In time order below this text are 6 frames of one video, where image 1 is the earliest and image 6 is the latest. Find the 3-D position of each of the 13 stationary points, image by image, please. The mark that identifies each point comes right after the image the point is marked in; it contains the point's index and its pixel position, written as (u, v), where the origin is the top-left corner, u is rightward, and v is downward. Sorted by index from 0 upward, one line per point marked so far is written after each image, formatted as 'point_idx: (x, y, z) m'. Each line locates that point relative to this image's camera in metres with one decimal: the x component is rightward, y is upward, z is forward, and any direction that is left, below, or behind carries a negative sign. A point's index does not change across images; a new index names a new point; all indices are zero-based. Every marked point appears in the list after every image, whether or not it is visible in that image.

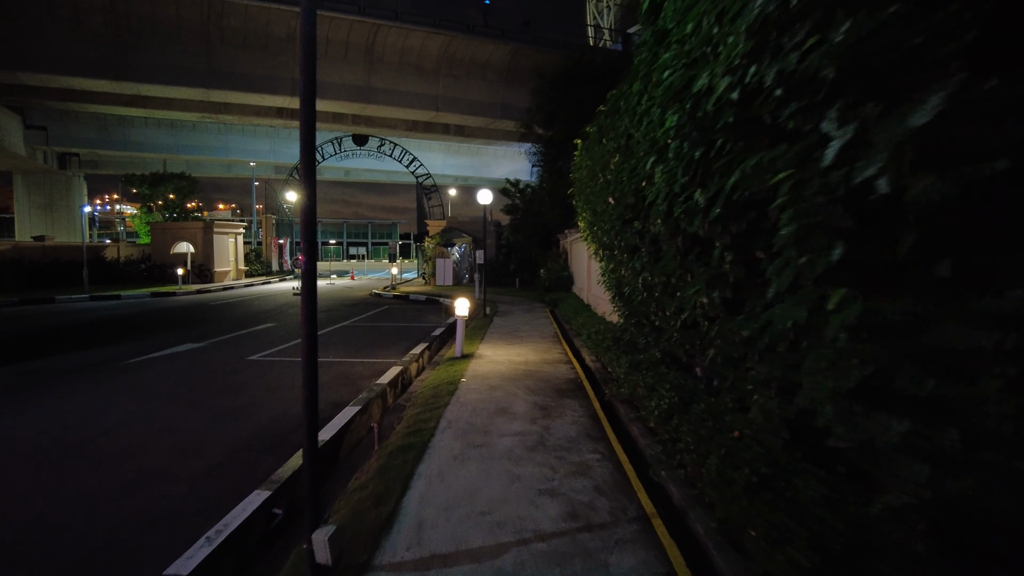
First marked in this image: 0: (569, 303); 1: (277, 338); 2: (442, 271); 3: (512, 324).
0: (+1.3, -0.4, +15.1) m
1: (-5.5, -1.1, +15.3) m
2: (-1.8, +0.4, +15.8) m
3: (0.0, -0.7, +13.7) m
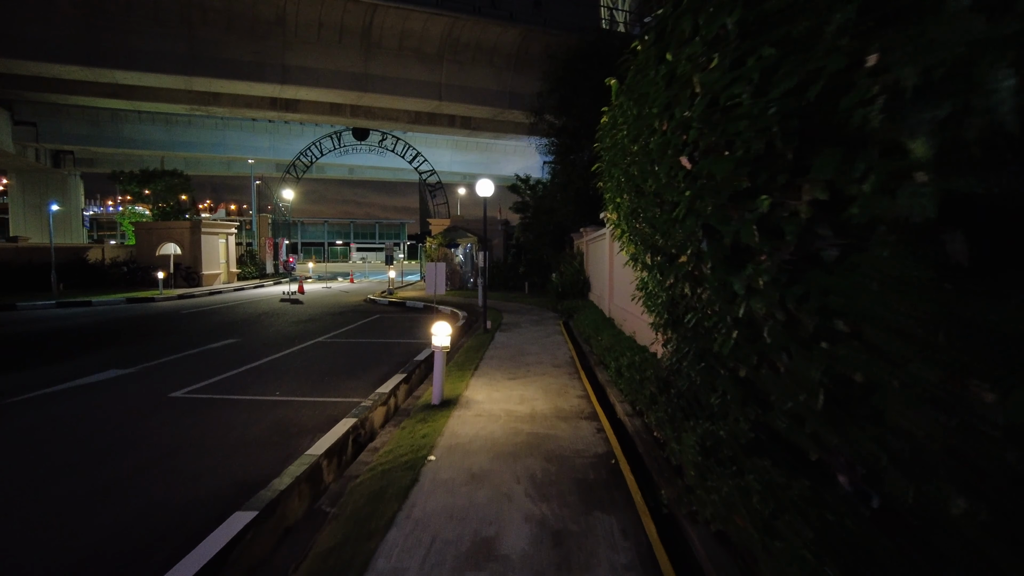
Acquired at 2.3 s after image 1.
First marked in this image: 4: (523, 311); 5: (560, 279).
0: (+1.4, -0.6, +12.4) m
1: (-5.4, -1.3, +12.7) m
2: (-1.6, +0.2, +13.2) m
3: (0.0, -0.9, +11.1) m
4: (+0.3, -0.6, +17.7) m
5: (+1.3, +0.3, +18.4) m
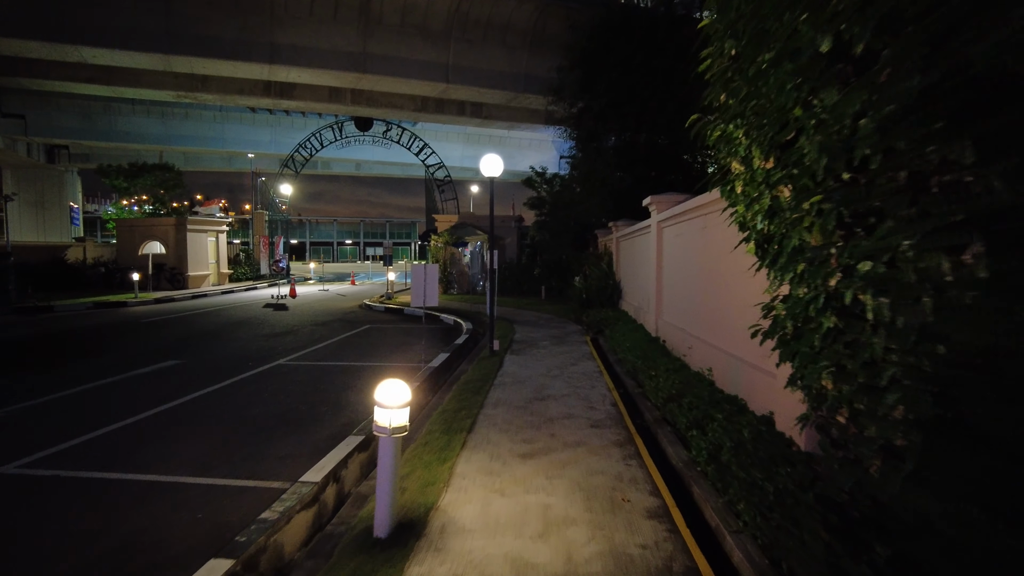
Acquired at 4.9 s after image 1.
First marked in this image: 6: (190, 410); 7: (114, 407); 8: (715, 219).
0: (+1.6, -0.7, +9.4) m
1: (-5.2, -1.4, +9.8) m
2: (-1.4, +0.1, +10.2) m
3: (+0.2, -1.1, +8.0) m
4: (+0.6, -0.8, +14.7) m
5: (+1.7, +0.1, +15.3) m
6: (-3.9, -1.4, +7.8) m
7: (-5.0, -1.5, +8.1) m
8: (+2.0, +0.7, +6.2) m
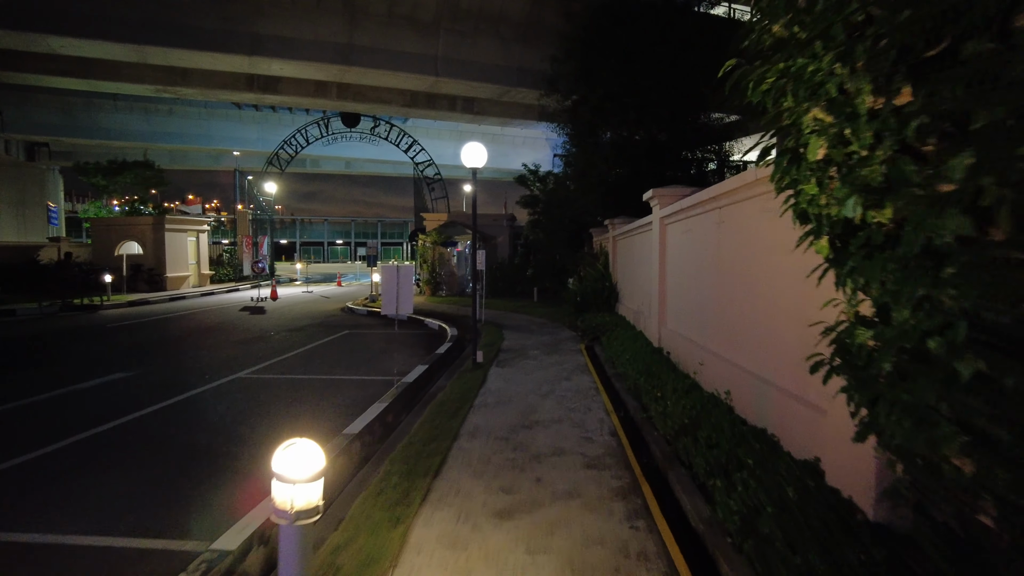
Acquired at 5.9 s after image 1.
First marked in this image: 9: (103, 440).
0: (+1.5, -0.8, +8.4) m
1: (-5.4, -1.5, +8.8) m
2: (-1.6, 0.0, +9.2) m
3: (+0.1, -1.1, +7.0) m
4: (+0.4, -0.9, +13.6) m
5: (+1.4, +0.1, +14.3) m
6: (-4.1, -1.5, +6.8) m
7: (-5.2, -1.6, +7.0) m
8: (+1.8, +0.6, +5.2) m
9: (-4.1, -1.5, +6.5) m
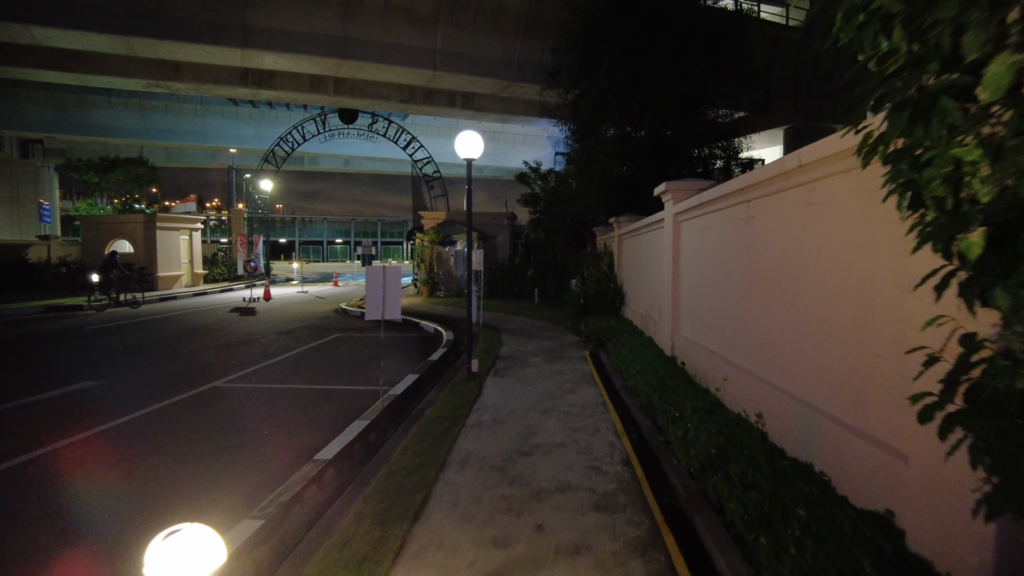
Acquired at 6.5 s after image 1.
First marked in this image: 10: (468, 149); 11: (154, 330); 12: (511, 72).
0: (+1.4, -0.8, +7.7) m
1: (-5.4, -1.5, +8.0) m
2: (-1.6, 0.0, +8.5) m
3: (0.0, -1.2, +6.3) m
4: (+0.4, -0.9, +12.9) m
5: (+1.4, 0.0, +13.6) m
6: (-4.1, -1.5, +6.1) m
7: (-5.2, -1.6, +6.3) m
8: (+1.8, +0.6, +4.5) m
9: (-4.1, -1.5, +5.8) m
10: (-0.5, +1.6, +7.6) m
11: (-9.3, -1.1, +16.7) m
12: (-0.1, +6.0, +17.5) m
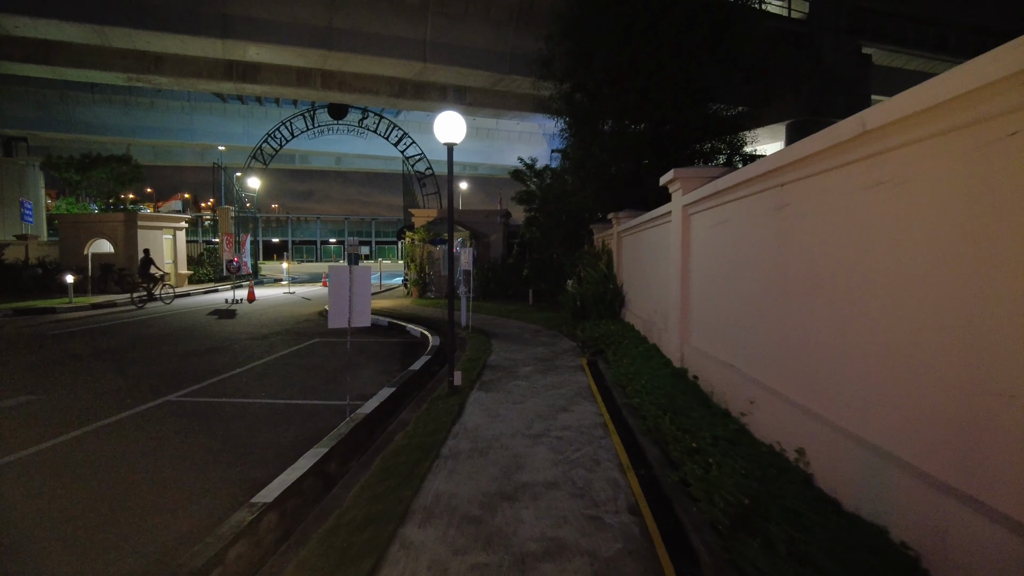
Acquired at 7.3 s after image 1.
0: (+1.3, -0.8, +6.8) m
1: (-5.5, -1.5, +7.1) m
2: (-1.8, 0.0, +7.6) m
3: (-0.1, -1.2, +5.4) m
4: (+0.2, -0.9, +12.0) m
5: (+1.3, 0.0, +12.7) m
6: (-4.2, -1.6, +5.1) m
7: (-5.3, -1.6, +5.4) m
8: (+1.7, +0.5, +3.6) m
9: (-4.3, -1.6, +4.9) m
10: (-0.7, +1.6, +6.7) m
11: (-9.5, -1.1, +15.8) m
12: (-0.3, +6.0, +16.6) m
